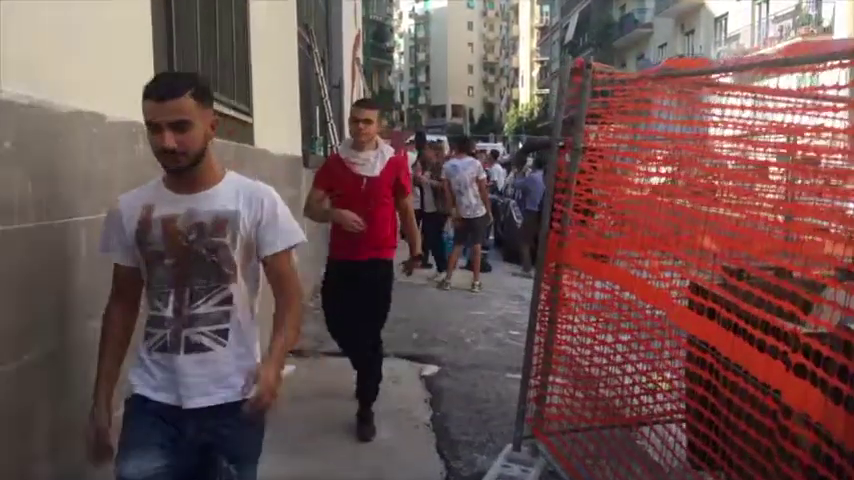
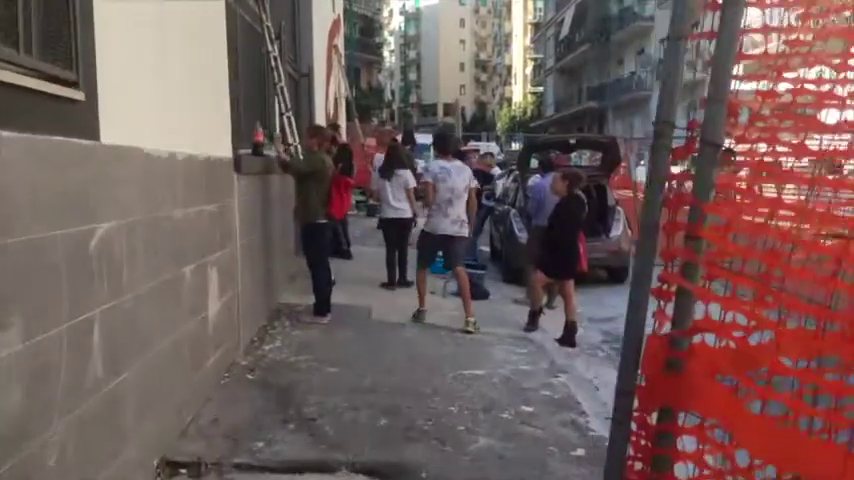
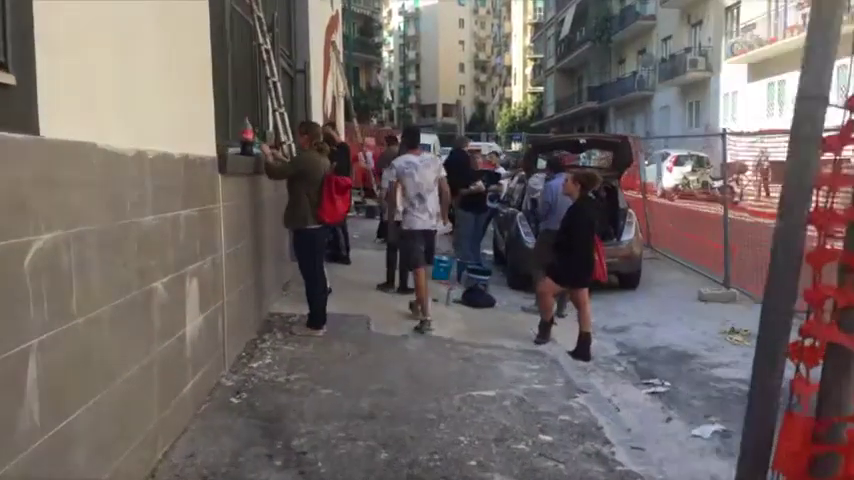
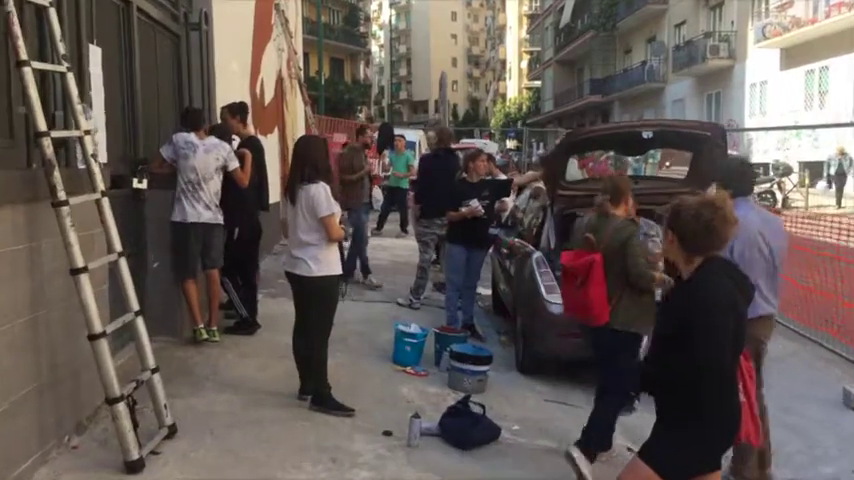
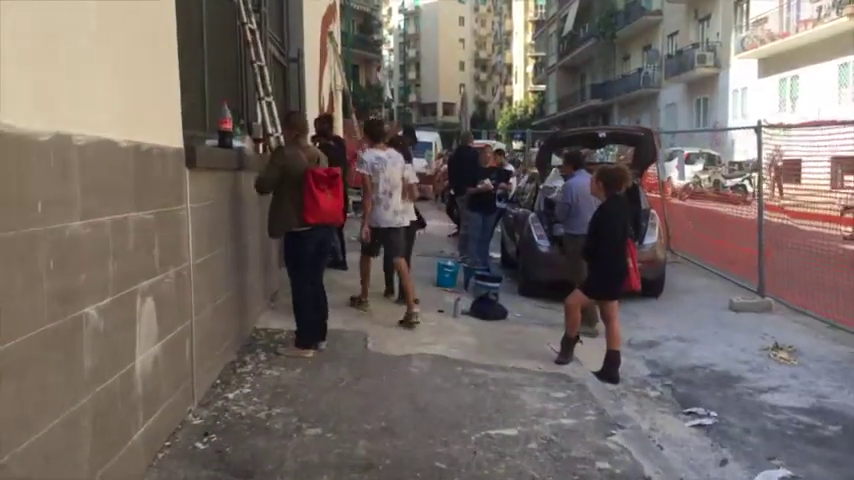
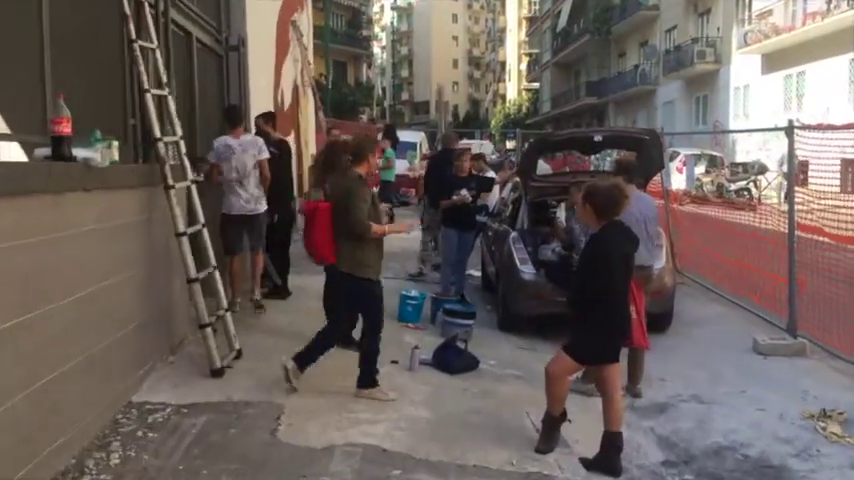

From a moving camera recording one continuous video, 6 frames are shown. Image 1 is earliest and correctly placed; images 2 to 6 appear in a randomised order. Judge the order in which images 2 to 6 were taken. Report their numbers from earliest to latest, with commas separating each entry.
2, 3, 5, 6, 4
